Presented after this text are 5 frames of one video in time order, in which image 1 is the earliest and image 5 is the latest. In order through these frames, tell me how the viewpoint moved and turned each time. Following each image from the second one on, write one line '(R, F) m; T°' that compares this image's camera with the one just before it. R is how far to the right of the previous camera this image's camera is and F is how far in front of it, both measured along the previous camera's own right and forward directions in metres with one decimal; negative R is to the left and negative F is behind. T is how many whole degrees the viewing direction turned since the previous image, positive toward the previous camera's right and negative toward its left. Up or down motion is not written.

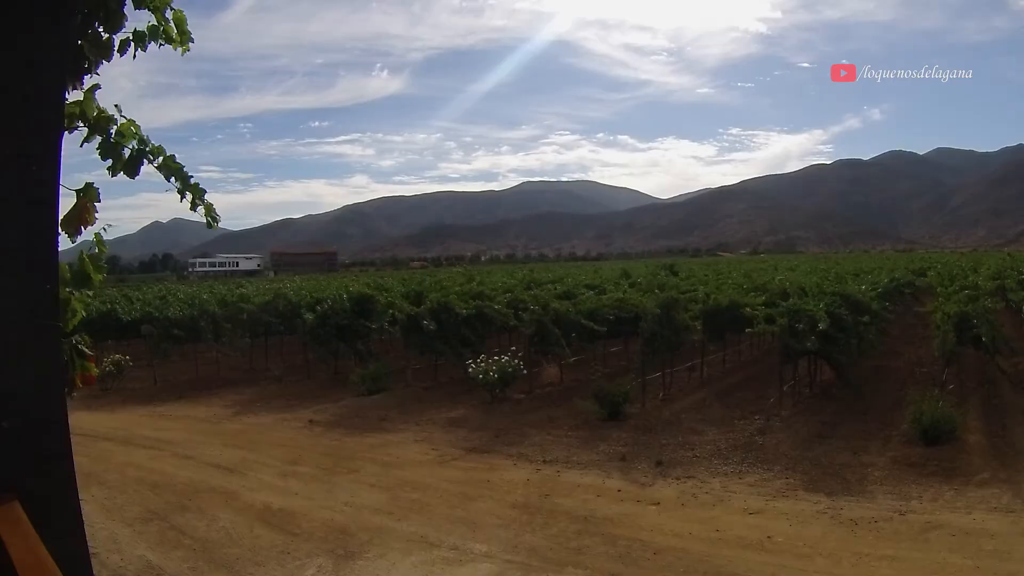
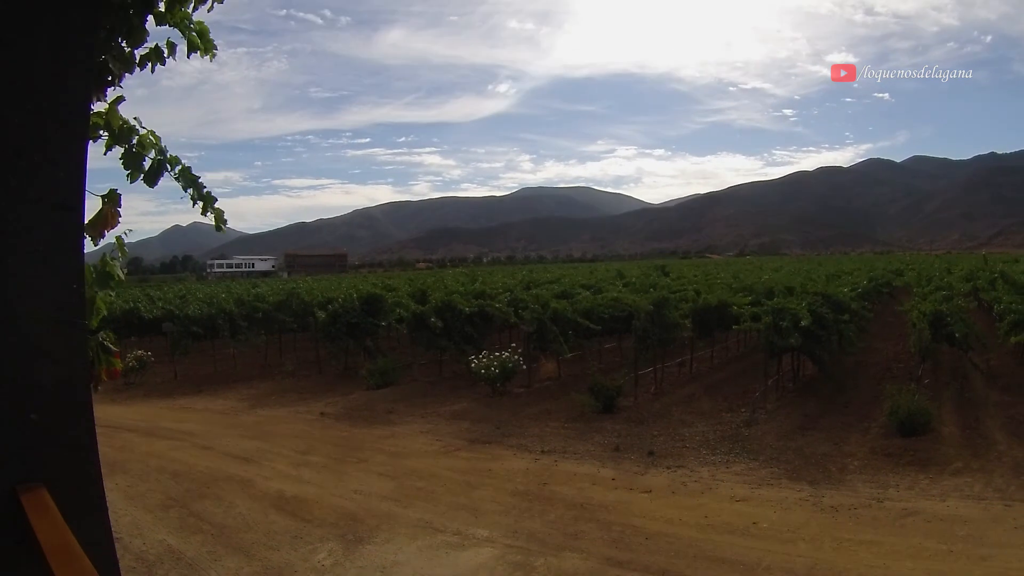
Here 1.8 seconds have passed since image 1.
(0.0, -0.5) m; 0°
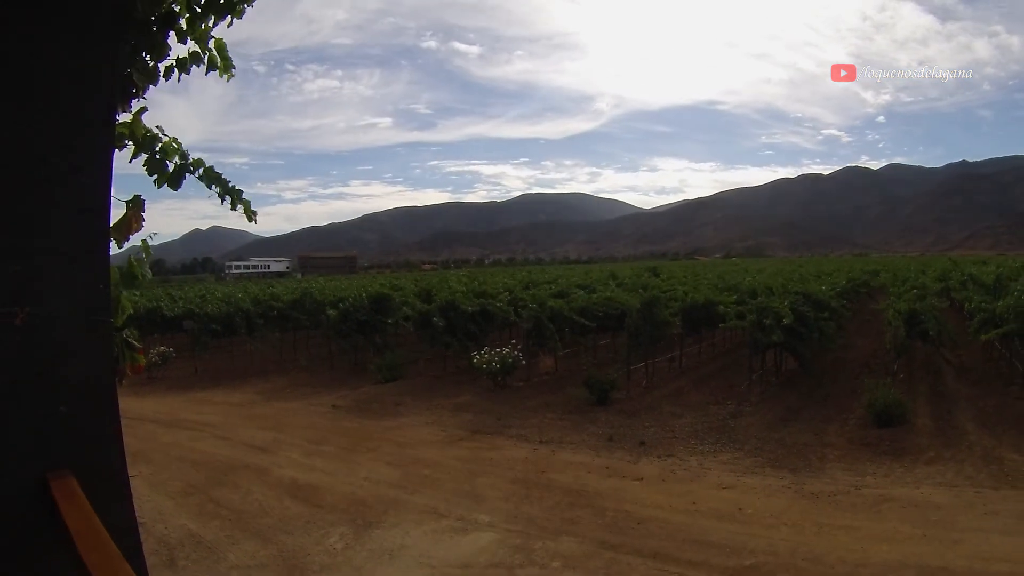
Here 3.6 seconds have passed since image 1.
(0.0, -0.6) m; 0°
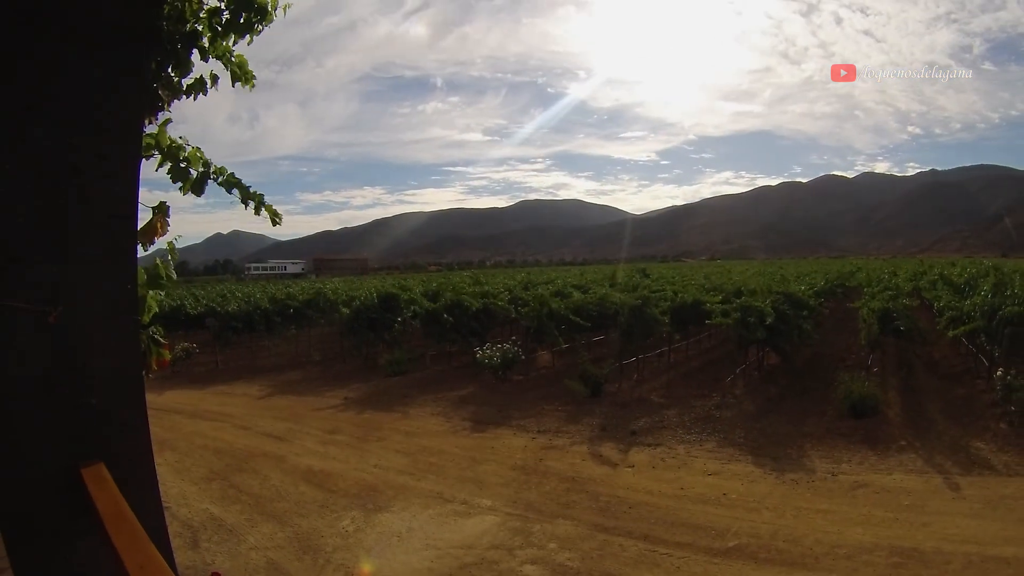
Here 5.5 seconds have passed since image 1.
(+0.1, -0.7) m; 0°
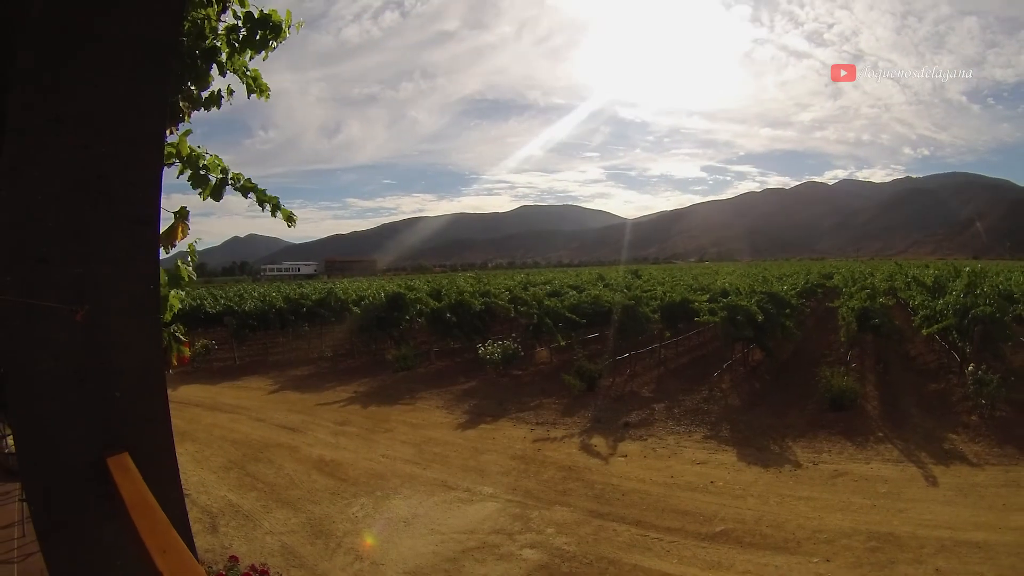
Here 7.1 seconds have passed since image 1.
(+0.1, -0.6) m; 0°
